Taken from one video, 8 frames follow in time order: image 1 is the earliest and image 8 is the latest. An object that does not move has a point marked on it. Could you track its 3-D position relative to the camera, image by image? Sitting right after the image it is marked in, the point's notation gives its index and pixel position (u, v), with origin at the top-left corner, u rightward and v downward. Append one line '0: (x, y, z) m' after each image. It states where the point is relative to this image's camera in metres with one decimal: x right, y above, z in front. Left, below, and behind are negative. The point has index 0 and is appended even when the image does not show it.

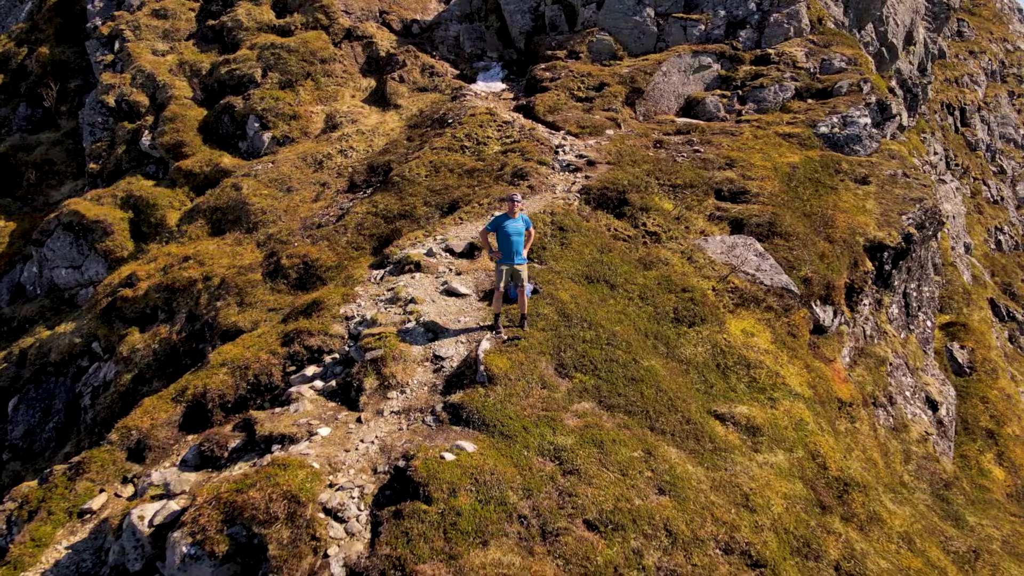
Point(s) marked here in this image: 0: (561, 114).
0: (+1.3, +4.7, +19.5) m
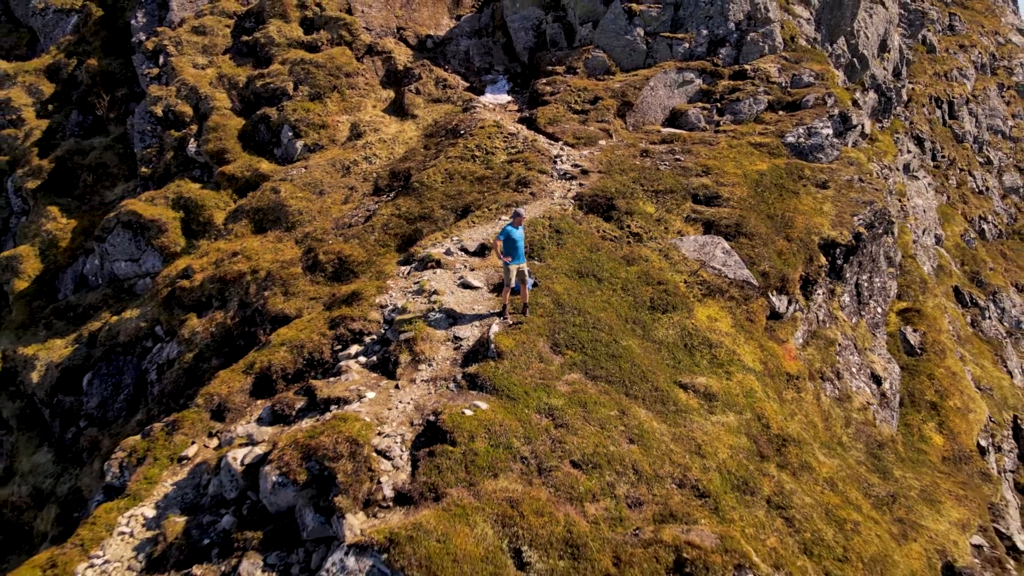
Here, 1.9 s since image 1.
0: (+1.5, +4.9, +22.2) m
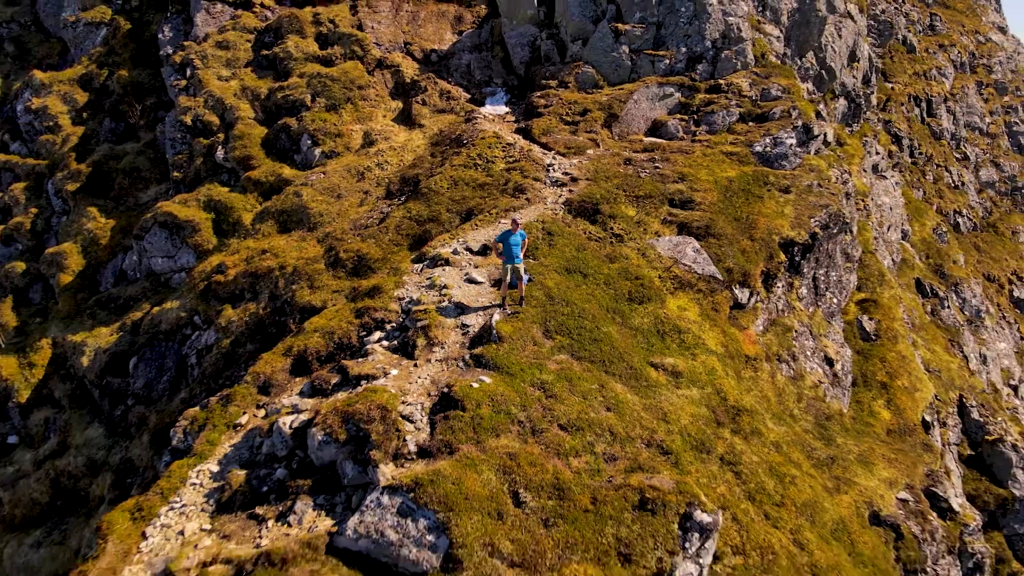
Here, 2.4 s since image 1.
0: (+1.4, +5.2, +24.7) m
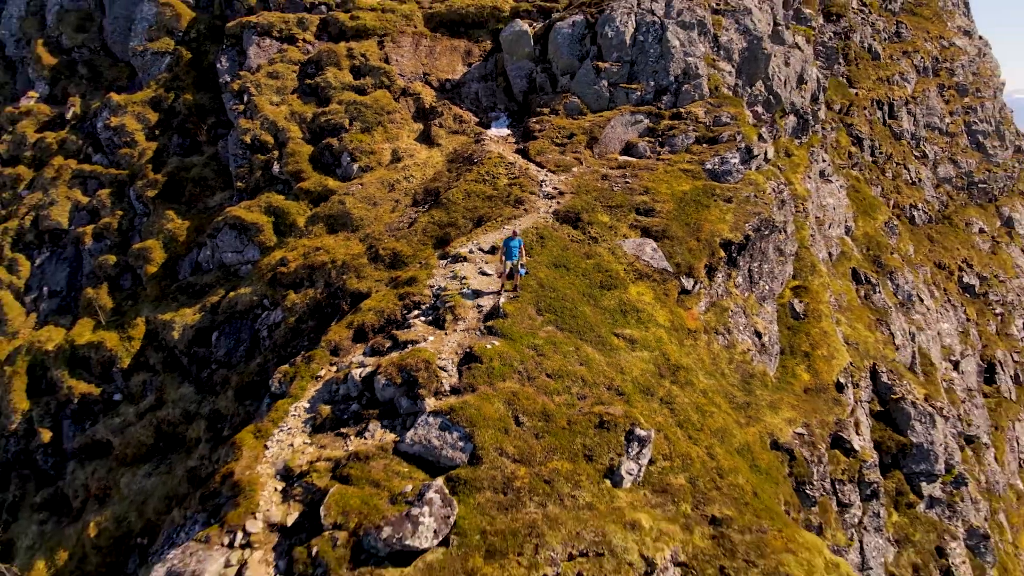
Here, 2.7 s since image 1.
0: (+1.4, +5.6, +31.0) m
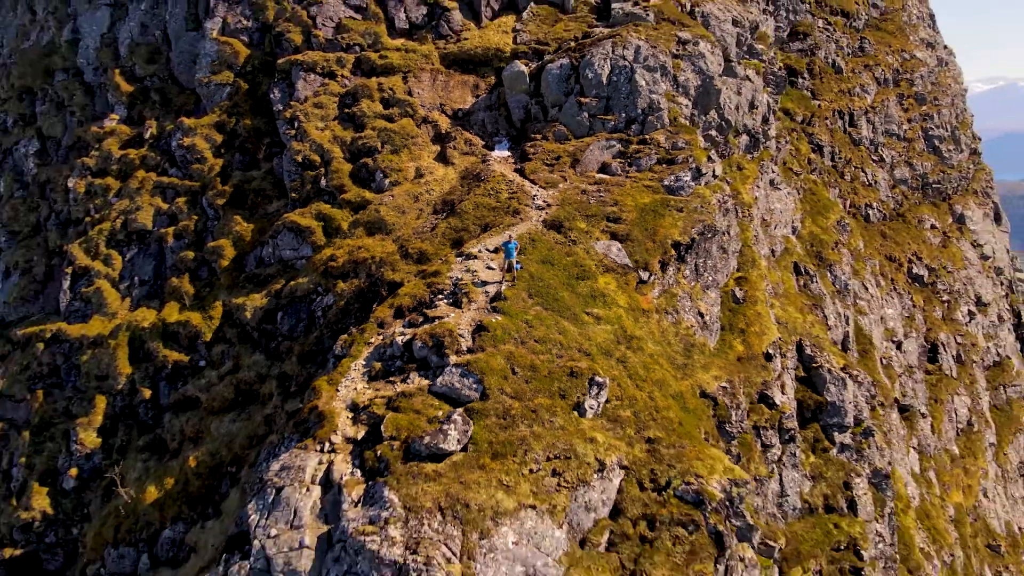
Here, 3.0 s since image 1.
0: (+1.4, +6.2, +39.3) m
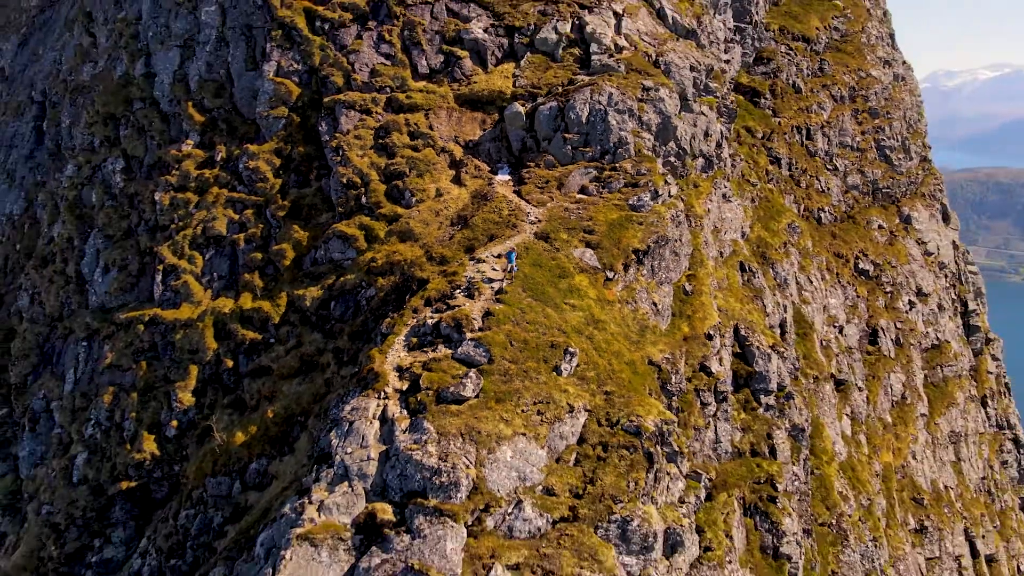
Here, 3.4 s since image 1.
0: (+1.3, +6.5, +50.7) m
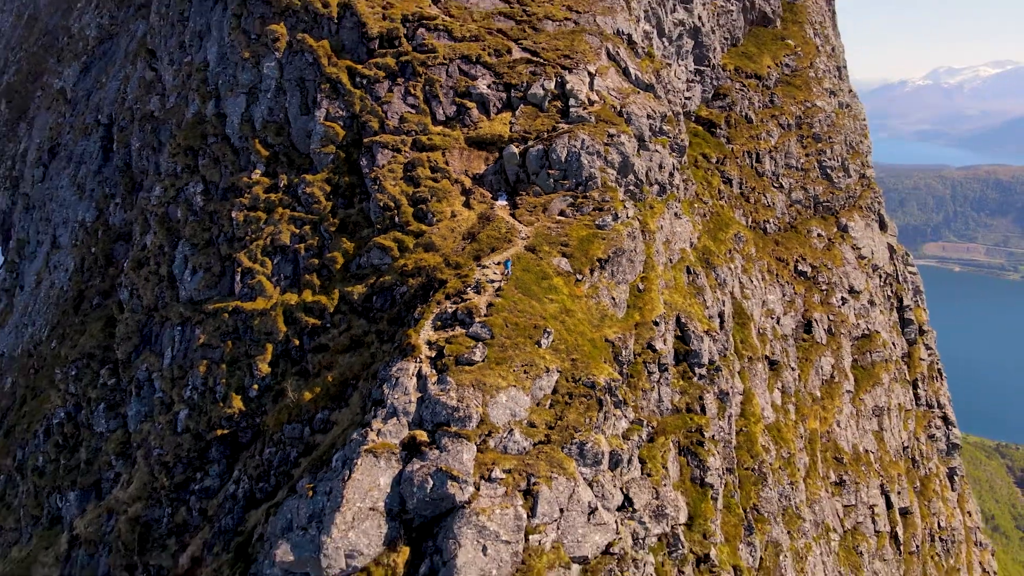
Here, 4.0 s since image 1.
0: (+1.0, +6.7, +67.7) m
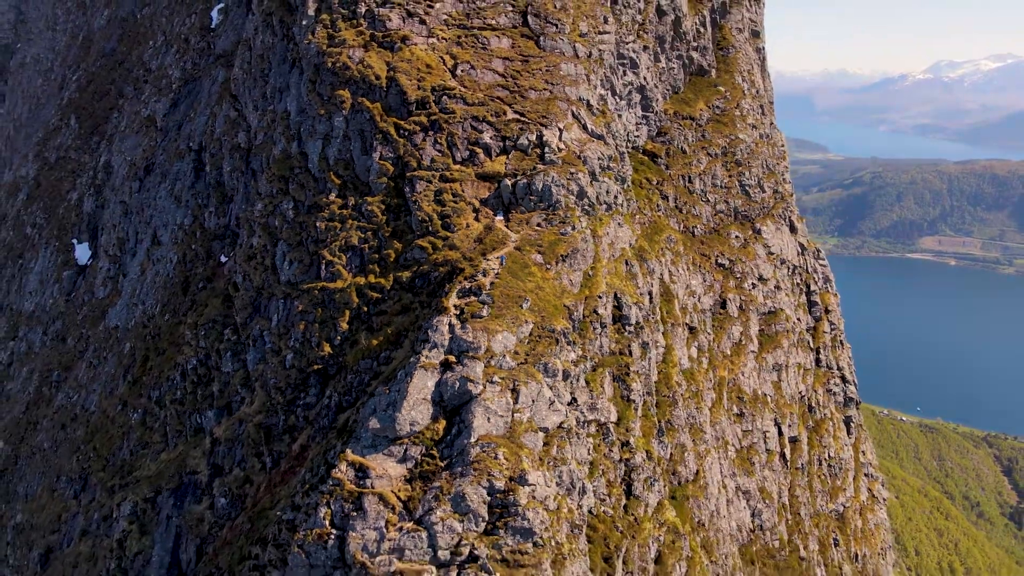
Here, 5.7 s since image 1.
0: (+0.2, +8.7, +103.8) m
